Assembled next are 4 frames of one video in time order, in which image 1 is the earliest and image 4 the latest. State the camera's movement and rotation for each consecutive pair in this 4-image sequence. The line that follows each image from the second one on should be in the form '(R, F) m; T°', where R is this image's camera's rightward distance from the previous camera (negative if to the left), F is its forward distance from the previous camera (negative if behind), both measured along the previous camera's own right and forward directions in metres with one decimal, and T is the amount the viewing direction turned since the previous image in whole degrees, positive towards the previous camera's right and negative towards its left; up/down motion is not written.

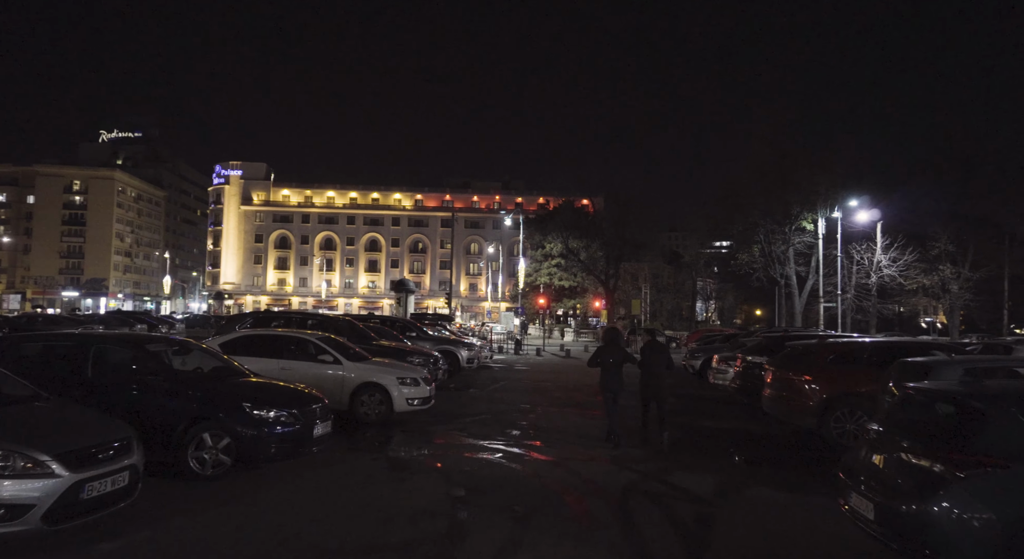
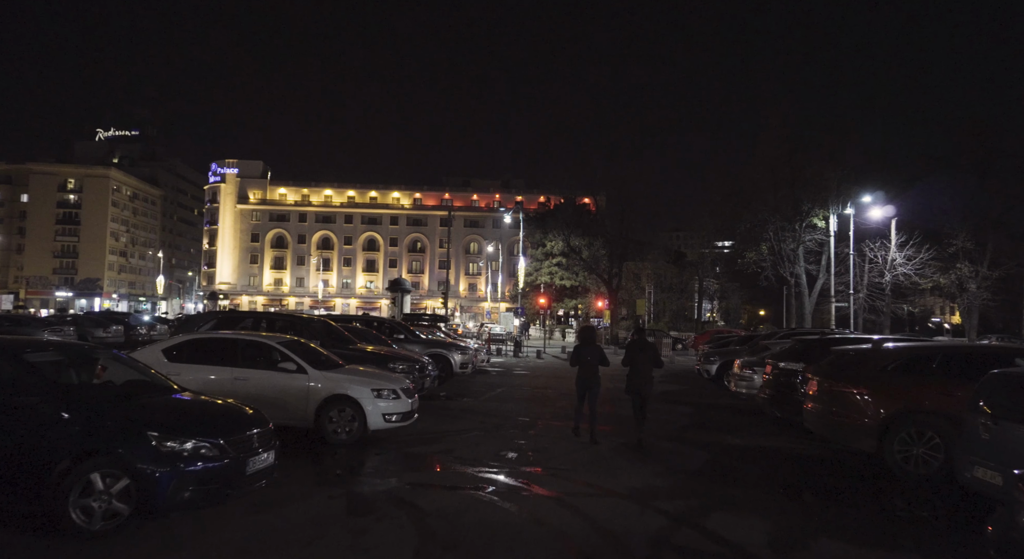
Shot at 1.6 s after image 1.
(+0.1, +1.8) m; 0°
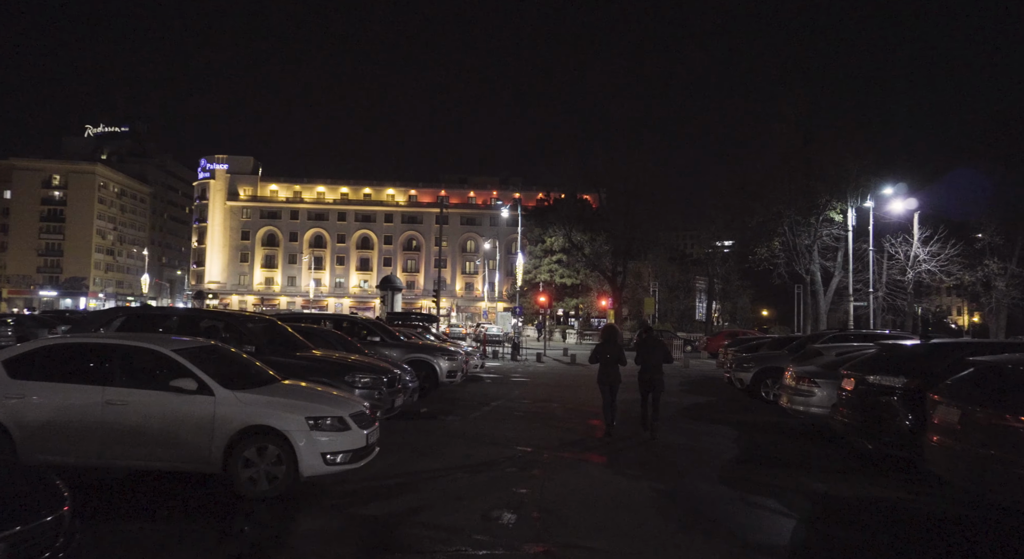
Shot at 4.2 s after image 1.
(0.0, +3.0) m; 0°
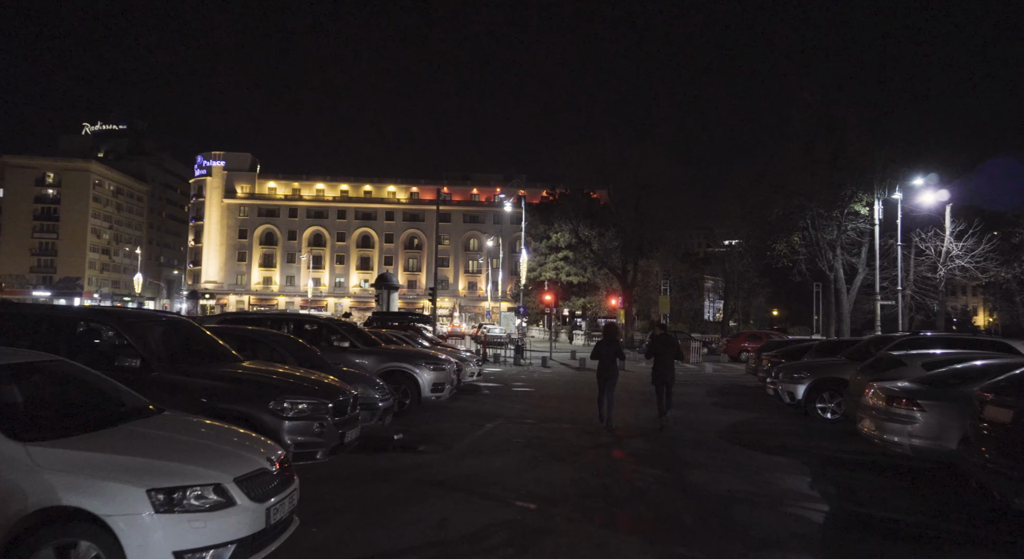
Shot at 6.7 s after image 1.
(+0.1, +2.9) m; 0°
